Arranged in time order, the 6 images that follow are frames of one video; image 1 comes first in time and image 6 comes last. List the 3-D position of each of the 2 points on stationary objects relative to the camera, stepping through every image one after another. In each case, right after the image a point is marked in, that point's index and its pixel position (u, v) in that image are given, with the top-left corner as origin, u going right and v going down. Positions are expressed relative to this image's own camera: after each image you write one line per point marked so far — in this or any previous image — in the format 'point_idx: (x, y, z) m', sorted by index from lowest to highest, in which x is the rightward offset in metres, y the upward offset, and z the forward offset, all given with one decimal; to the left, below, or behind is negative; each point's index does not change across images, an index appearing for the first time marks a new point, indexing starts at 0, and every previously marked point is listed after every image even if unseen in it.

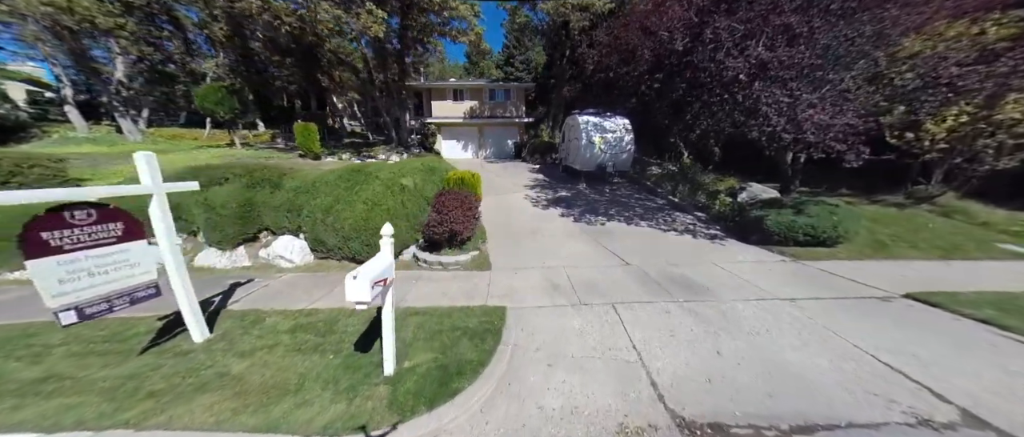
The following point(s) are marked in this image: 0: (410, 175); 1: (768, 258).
0: (-1.4, +0.6, +4.1) m
1: (+3.2, -0.5, +3.8) m
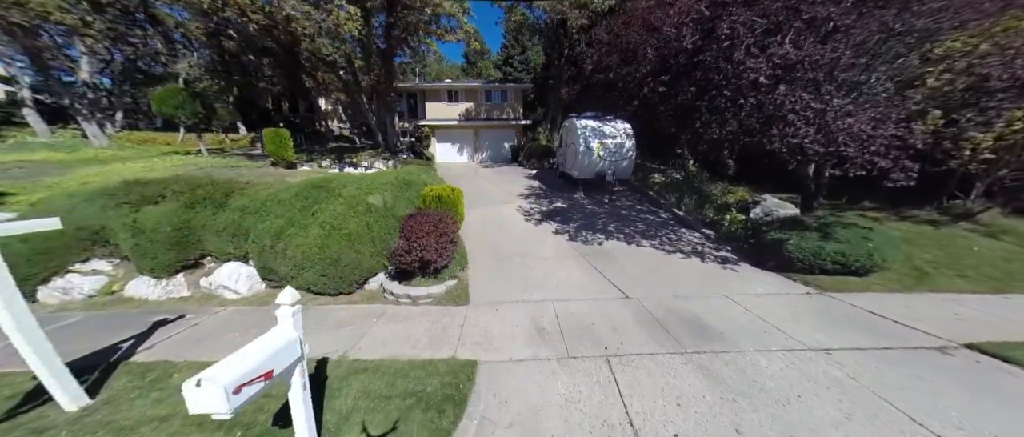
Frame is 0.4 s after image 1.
0: (-1.6, +0.3, +3.6) m
1: (+3.0, -0.8, +3.3) m
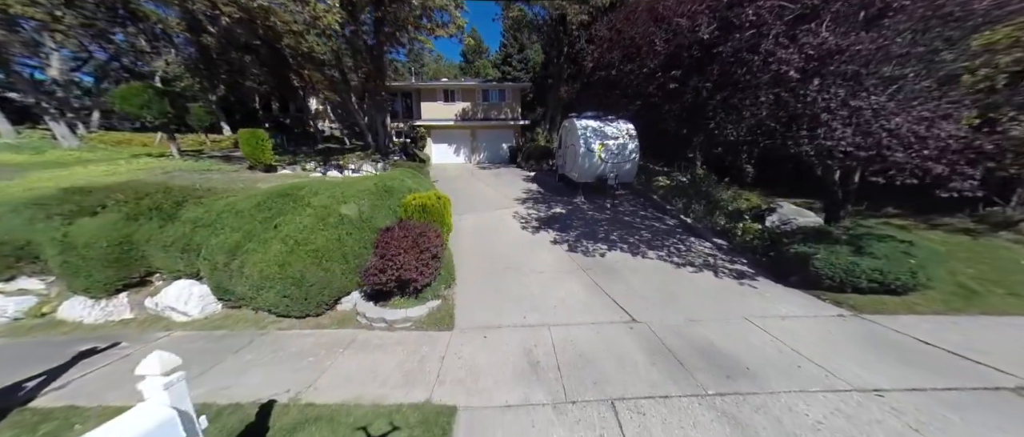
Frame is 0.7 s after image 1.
0: (-1.7, +0.2, +3.2) m
1: (+2.9, -0.9, +2.9) m
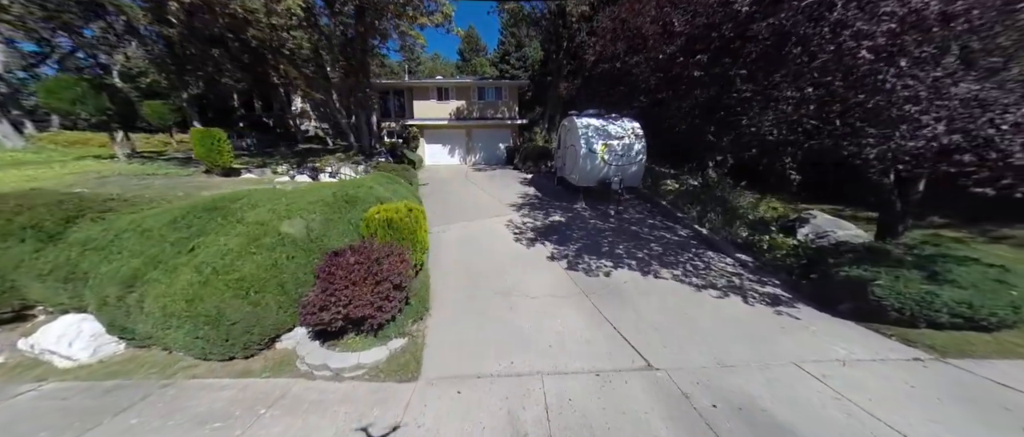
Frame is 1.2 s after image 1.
0: (-1.8, 0.0, +2.6) m
1: (+2.8, -1.1, +2.3) m
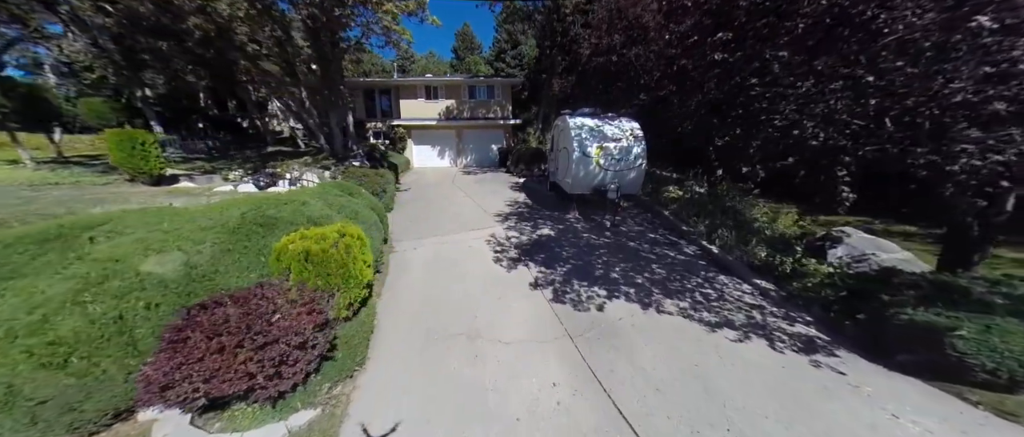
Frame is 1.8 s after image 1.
0: (-2.1, -0.2, +1.9) m
1: (+2.5, -1.3, +1.6) m
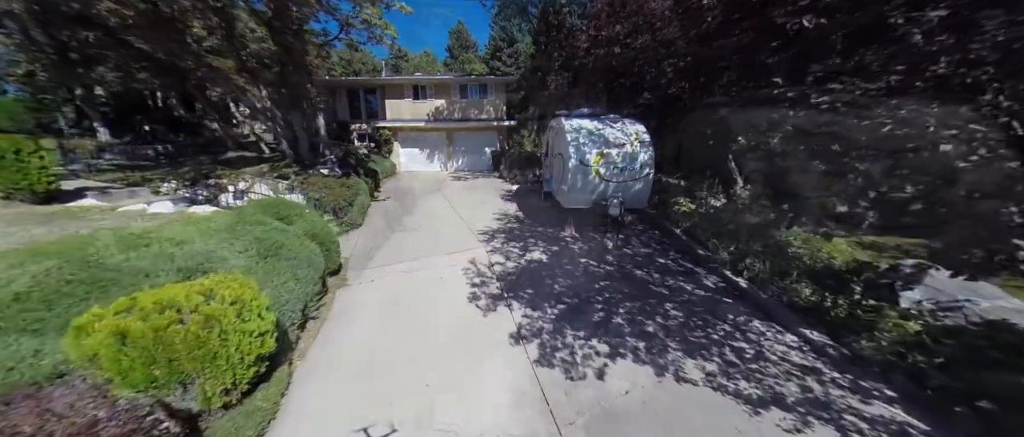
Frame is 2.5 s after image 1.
0: (-2.3, -0.4, +1.2) m
1: (+2.3, -1.5, +0.8) m
